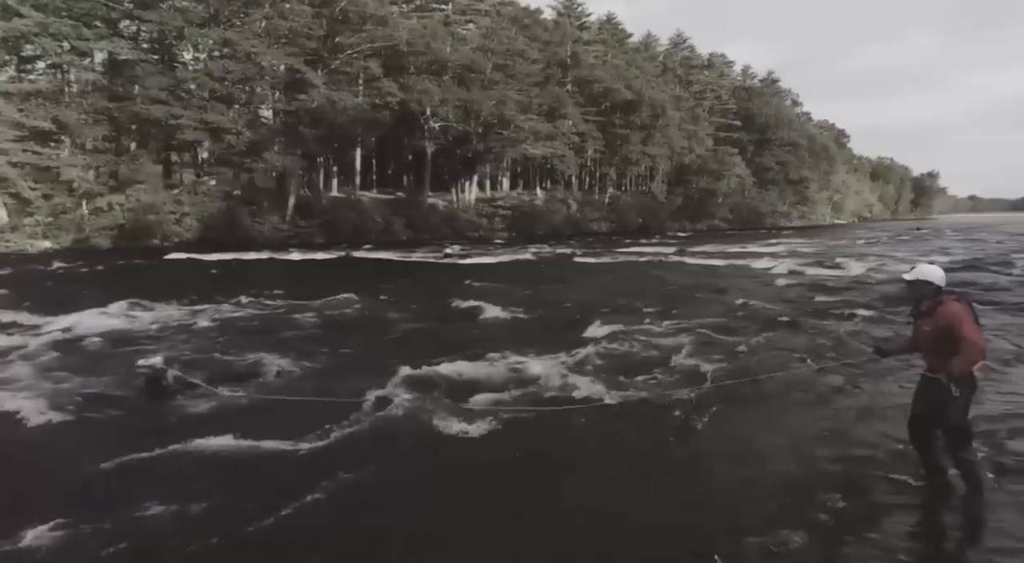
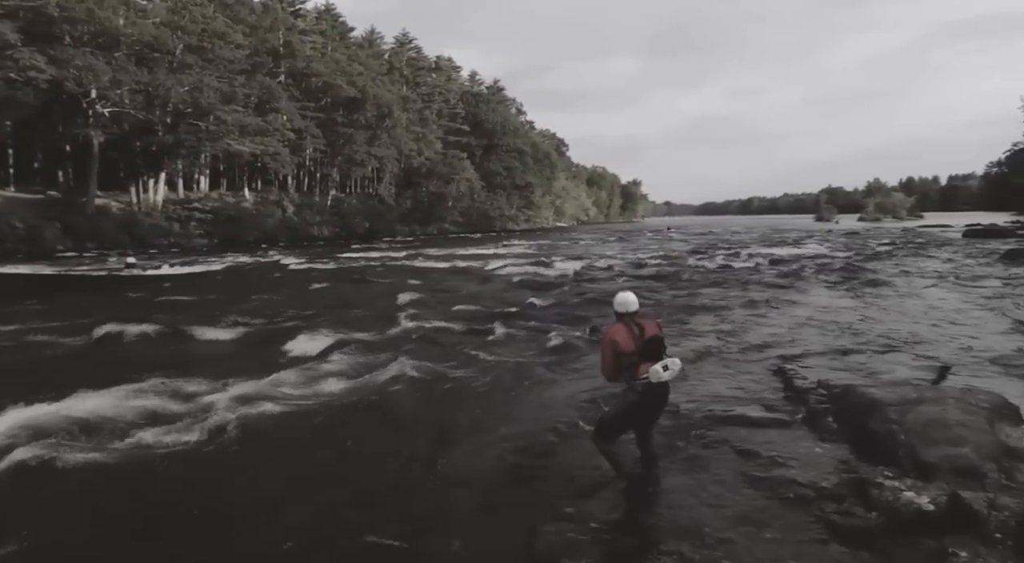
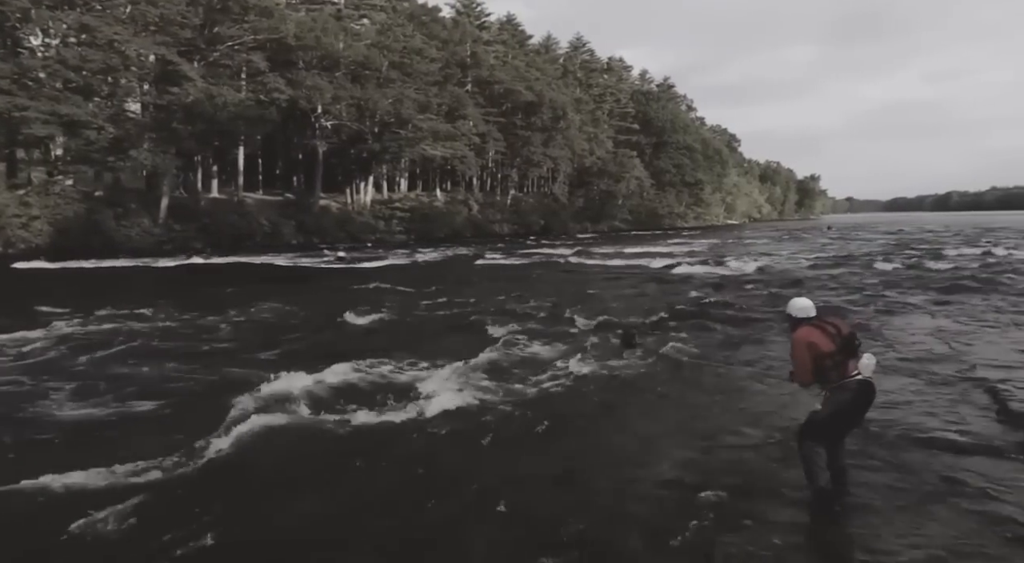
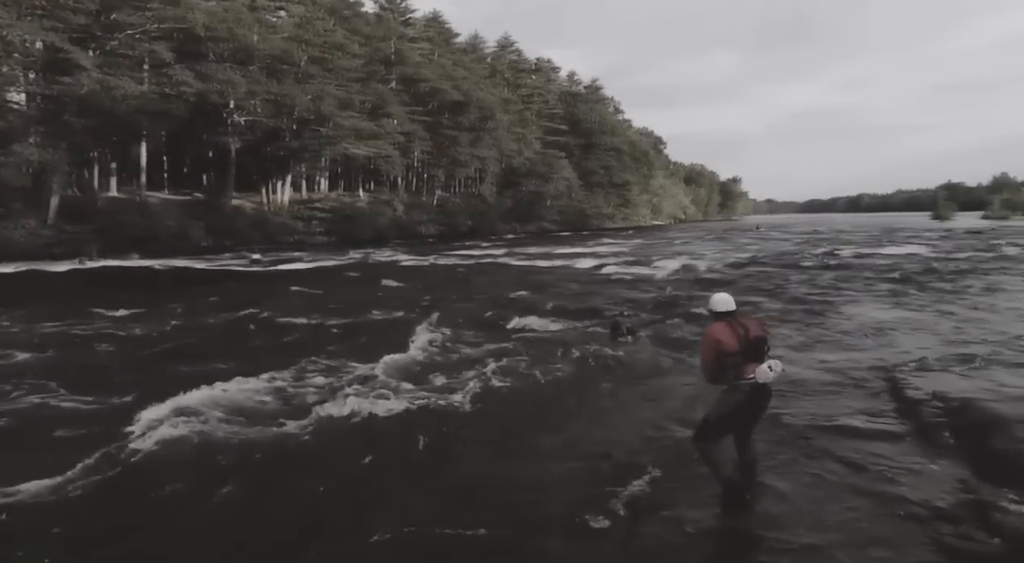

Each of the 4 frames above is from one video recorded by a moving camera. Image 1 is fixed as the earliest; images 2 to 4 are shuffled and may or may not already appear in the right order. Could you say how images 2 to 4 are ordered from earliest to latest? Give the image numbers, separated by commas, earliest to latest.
3, 4, 2
